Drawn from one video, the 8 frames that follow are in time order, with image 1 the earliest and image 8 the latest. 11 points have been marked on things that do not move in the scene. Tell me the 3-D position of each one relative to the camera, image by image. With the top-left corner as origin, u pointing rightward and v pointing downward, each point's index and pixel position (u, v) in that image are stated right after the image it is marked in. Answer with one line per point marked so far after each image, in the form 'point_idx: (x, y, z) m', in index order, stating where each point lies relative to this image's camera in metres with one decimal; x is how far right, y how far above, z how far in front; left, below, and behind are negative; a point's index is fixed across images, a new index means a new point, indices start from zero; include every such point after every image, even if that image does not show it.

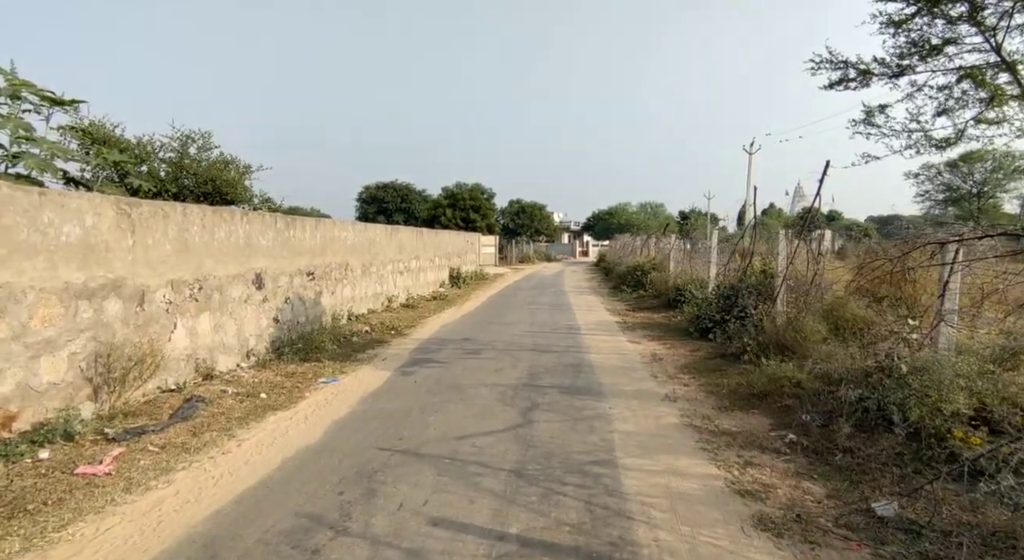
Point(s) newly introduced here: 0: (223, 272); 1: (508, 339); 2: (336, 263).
0: (-3.7, +0.1, +7.6) m
1: (-0.1, -1.0, +9.6) m
2: (-3.5, +0.3, +11.6) m
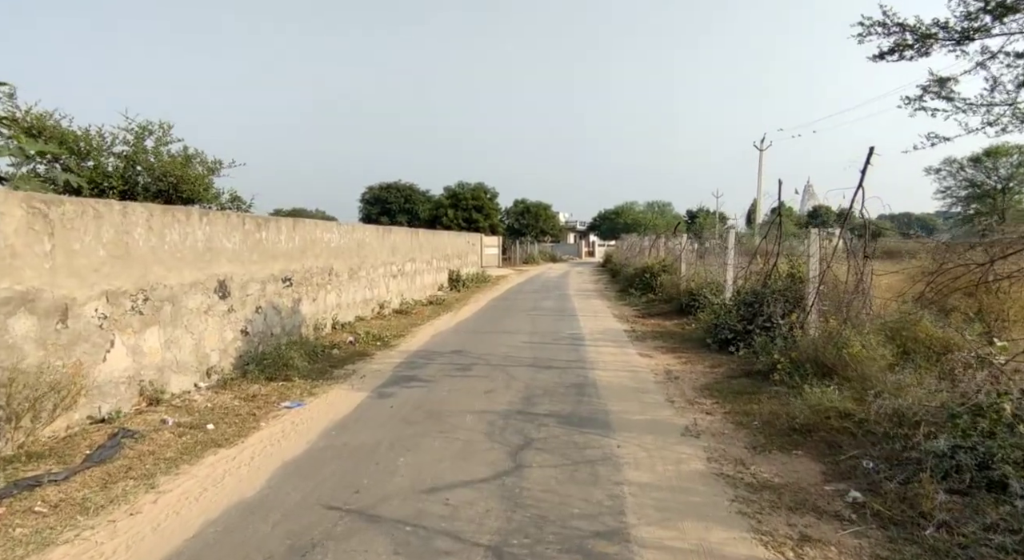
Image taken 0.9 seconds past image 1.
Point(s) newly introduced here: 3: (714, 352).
0: (-3.8, 0.0, +6.7) m
1: (-0.1, -1.1, +8.7) m
2: (-3.6, +0.2, +10.7) m
3: (+2.8, -1.0, +8.0) m
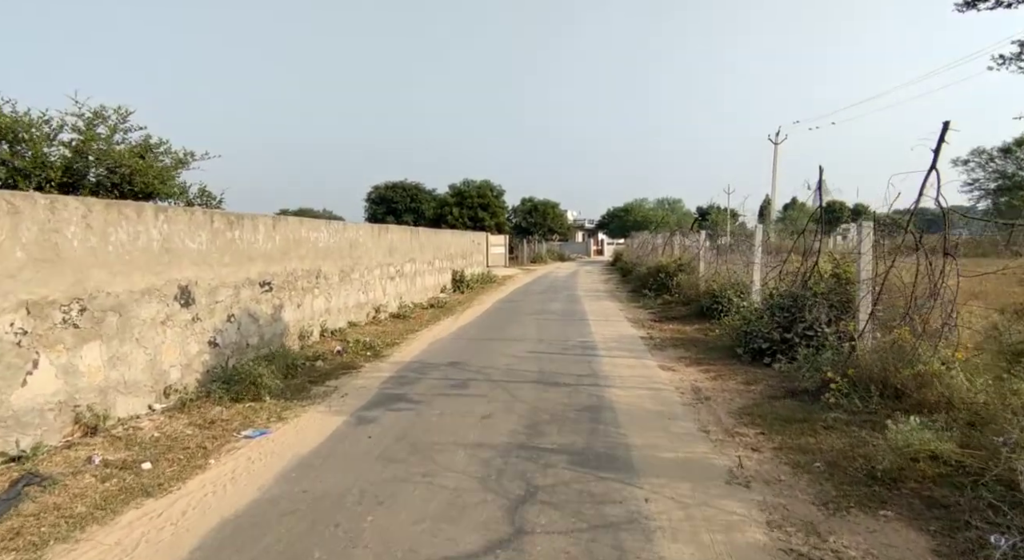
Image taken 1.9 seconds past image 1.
0: (-3.8, -0.1, +5.7) m
1: (-0.1, -1.1, +7.7) m
2: (-3.5, +0.2, +9.8) m
3: (+2.8, -1.0, +7.0) m
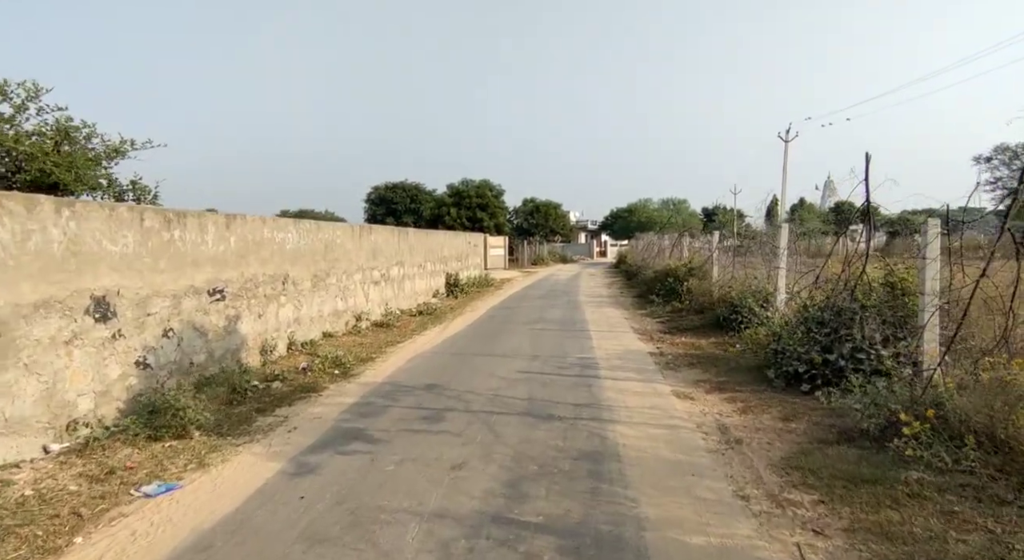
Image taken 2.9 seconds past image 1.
0: (-4.0, -0.2, +4.6) m
1: (-0.2, -1.2, +6.5) m
2: (-3.6, +0.1, +8.6) m
3: (+2.7, -1.1, +5.8) m
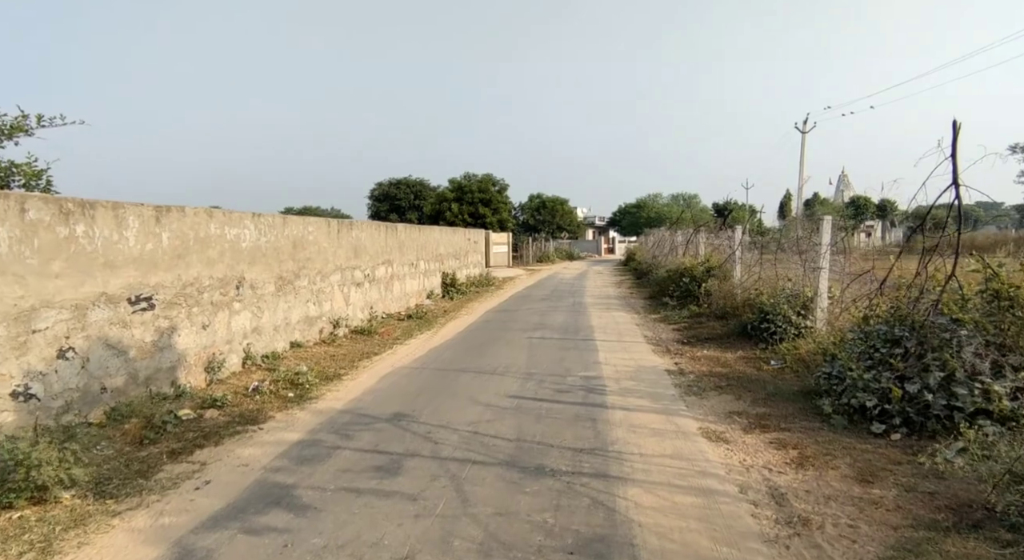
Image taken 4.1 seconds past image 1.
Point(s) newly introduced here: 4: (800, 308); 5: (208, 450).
0: (-4.1, -0.2, +3.3) m
1: (-0.4, -1.3, +5.2) m
2: (-3.7, 0.0, +7.3) m
3: (+2.5, -1.2, +4.5) m
4: (+3.8, -0.4, +7.8) m
5: (-2.5, -1.4, +4.8) m
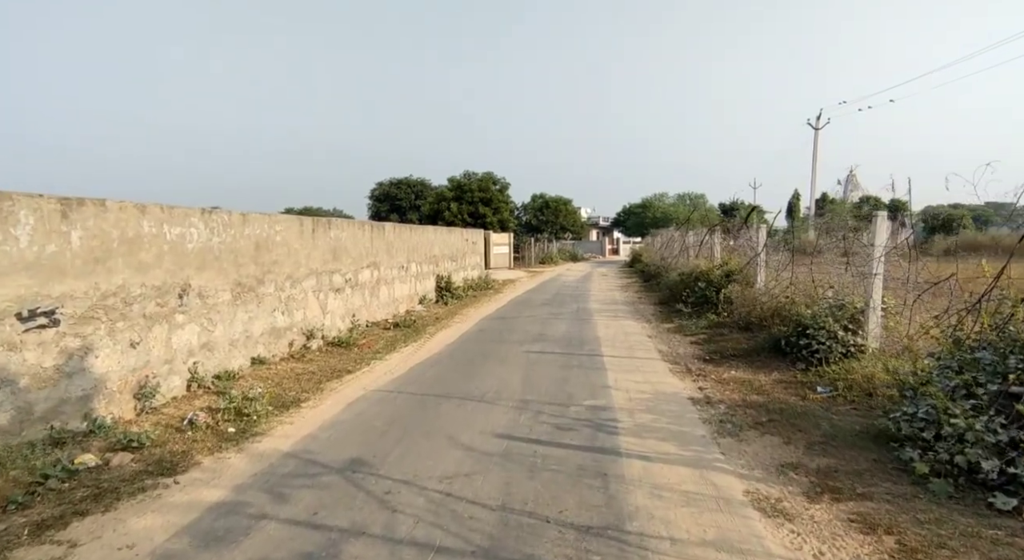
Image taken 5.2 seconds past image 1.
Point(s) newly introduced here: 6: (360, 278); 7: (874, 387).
0: (-4.2, -0.3, +2.1) m
1: (-0.5, -1.3, +4.0) m
2: (-3.8, -0.1, +6.1) m
3: (+2.4, -1.2, +3.2) m
4: (+3.7, -0.4, +6.5) m
5: (-2.6, -1.5, +3.6) m
6: (-3.0, 0.0, +11.8) m
7: (+3.3, -1.0, +5.3) m
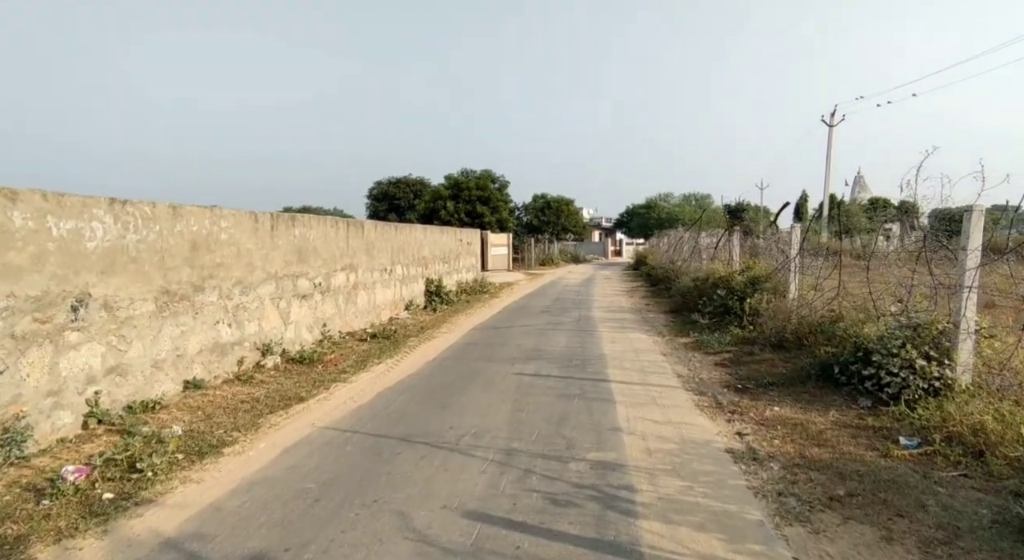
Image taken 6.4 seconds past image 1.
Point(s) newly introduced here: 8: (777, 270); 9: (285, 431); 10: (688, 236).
0: (-4.4, -0.4, +0.7) m
1: (-0.6, -1.4, +2.6) m
2: (-4.0, -0.1, +4.7) m
3: (+2.2, -1.3, +1.8) m
4: (+3.6, -0.6, +5.1) m
5: (-2.7, -1.6, +2.2) m
6: (-3.2, 0.0, +10.4) m
7: (+3.1, -1.1, +3.8) m
8: (+4.1, +0.2, +9.1) m
9: (-2.1, -1.4, +5.5) m
10: (+5.4, +1.3, +18.0) m
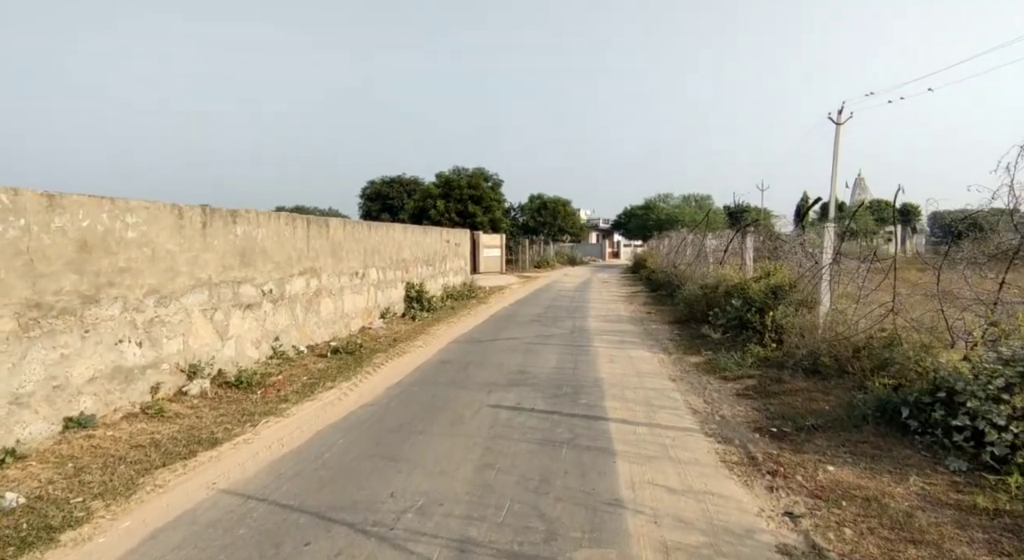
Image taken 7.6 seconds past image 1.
0: (-4.6, -0.4, -0.7) m
1: (-0.9, -1.5, +1.2) m
2: (-4.2, -0.2, +3.3) m
3: (+2.0, -1.4, +0.4) m
4: (+3.3, -0.7, +3.7) m
5: (-3.0, -1.6, +0.8) m
6: (-3.4, -0.1, +9.0) m
7: (+2.9, -1.2, +2.4) m
8: (+3.9, +0.1, +7.8) m
9: (-2.3, -1.5, +4.1) m
10: (+5.1, +1.2, +16.6) m
